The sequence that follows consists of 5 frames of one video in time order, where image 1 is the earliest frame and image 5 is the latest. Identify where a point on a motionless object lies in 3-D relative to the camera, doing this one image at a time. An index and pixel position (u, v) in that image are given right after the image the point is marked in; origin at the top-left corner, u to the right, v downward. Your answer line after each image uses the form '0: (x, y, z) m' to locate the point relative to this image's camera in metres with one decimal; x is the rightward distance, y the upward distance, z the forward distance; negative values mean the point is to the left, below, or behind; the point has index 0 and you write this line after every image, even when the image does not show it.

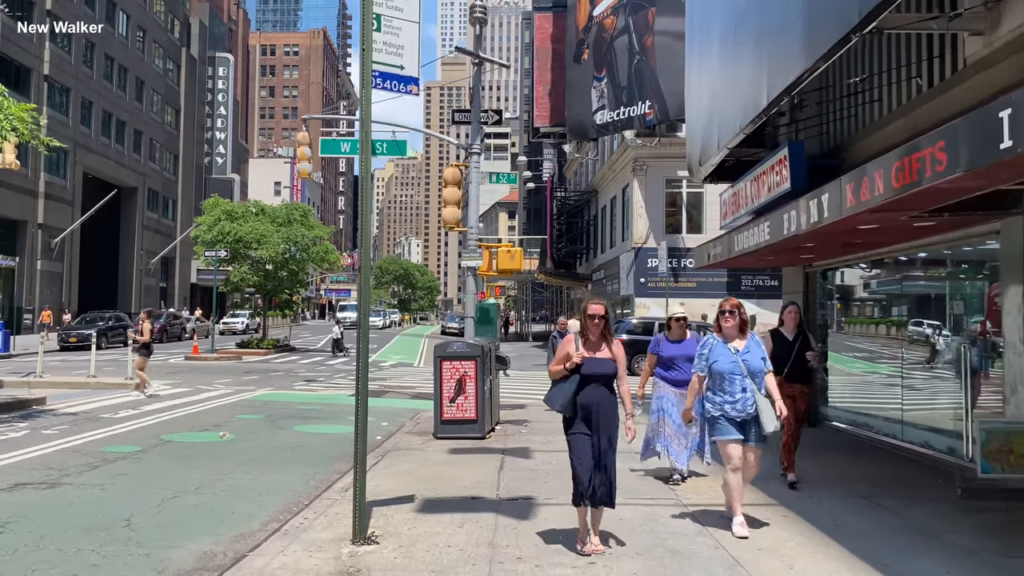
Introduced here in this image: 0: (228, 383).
0: (-6.3, -2.1, +18.2) m
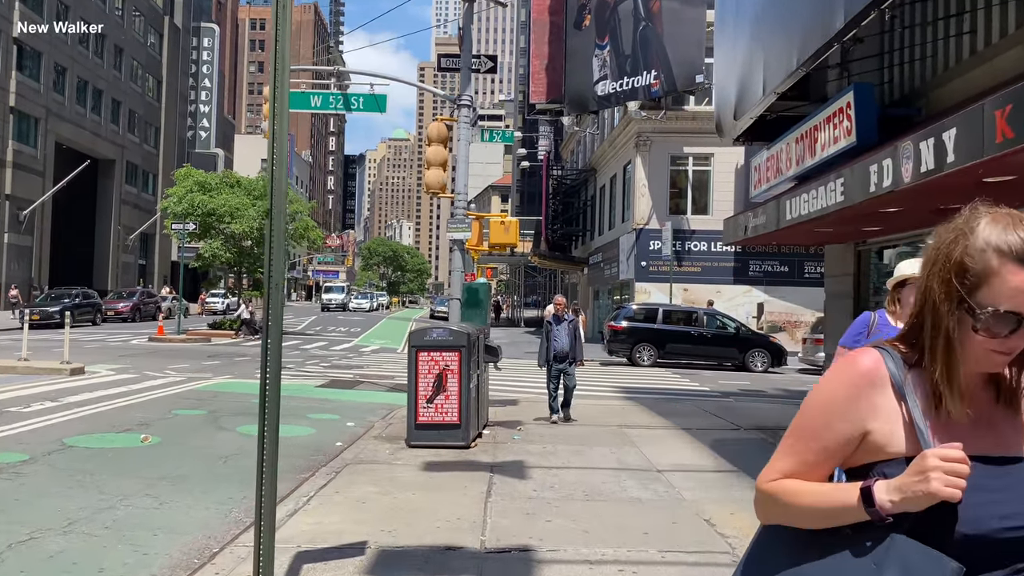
0: (-6.4, -1.6, +16.2) m
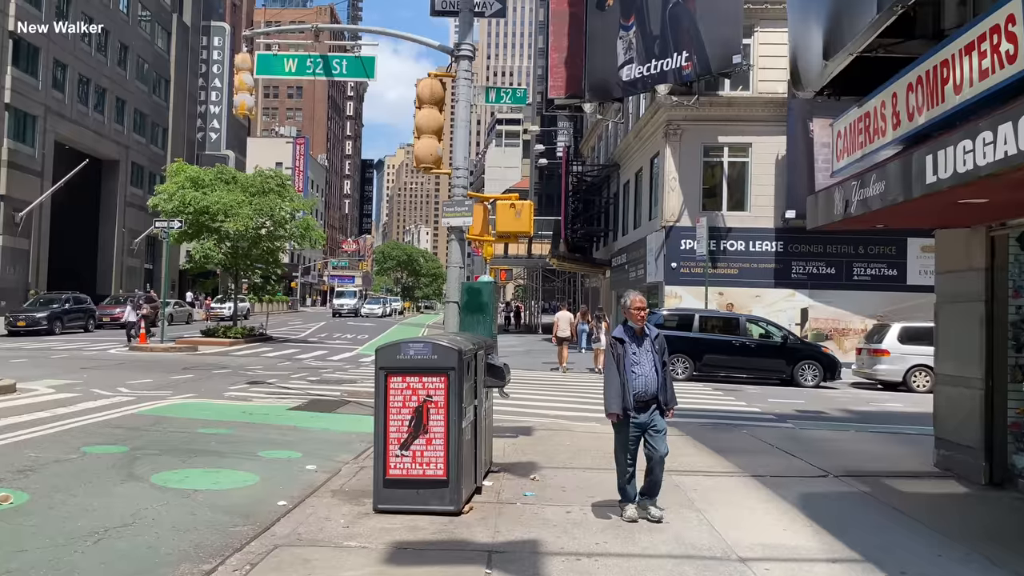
0: (-6.2, -1.6, +13.8) m
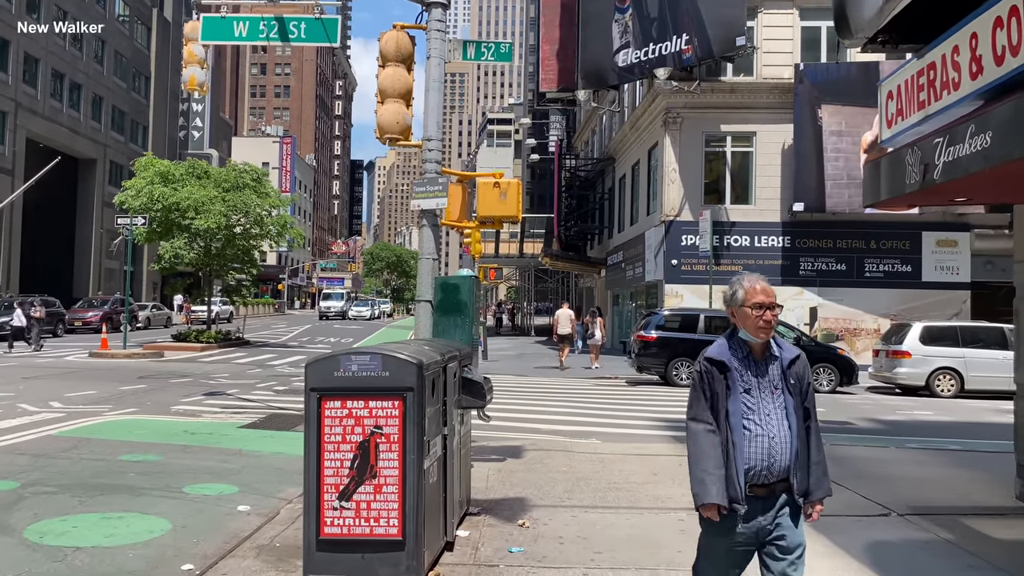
0: (-6.4, -1.6, +12.2) m
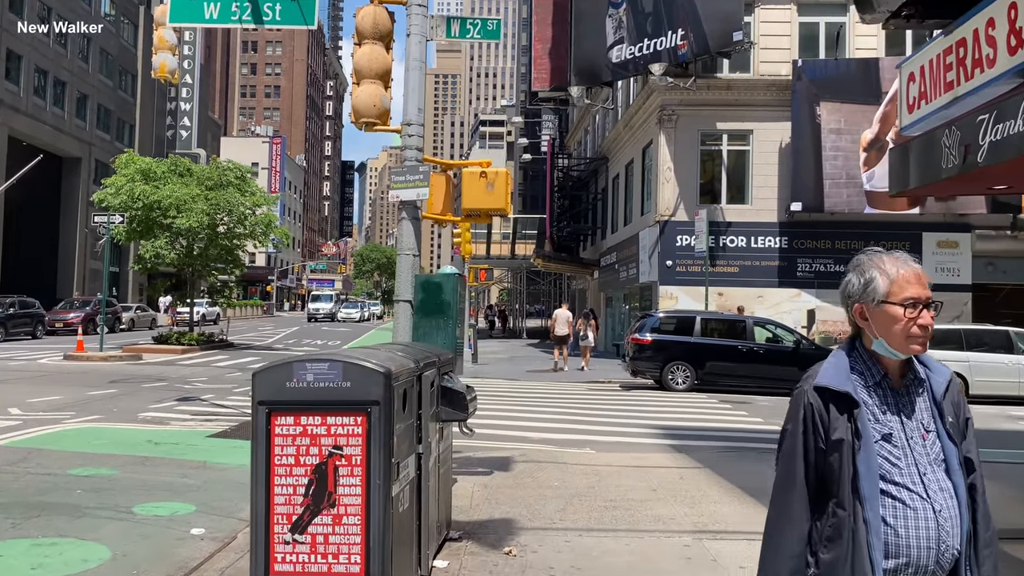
0: (-6.5, -1.6, +11.6) m
